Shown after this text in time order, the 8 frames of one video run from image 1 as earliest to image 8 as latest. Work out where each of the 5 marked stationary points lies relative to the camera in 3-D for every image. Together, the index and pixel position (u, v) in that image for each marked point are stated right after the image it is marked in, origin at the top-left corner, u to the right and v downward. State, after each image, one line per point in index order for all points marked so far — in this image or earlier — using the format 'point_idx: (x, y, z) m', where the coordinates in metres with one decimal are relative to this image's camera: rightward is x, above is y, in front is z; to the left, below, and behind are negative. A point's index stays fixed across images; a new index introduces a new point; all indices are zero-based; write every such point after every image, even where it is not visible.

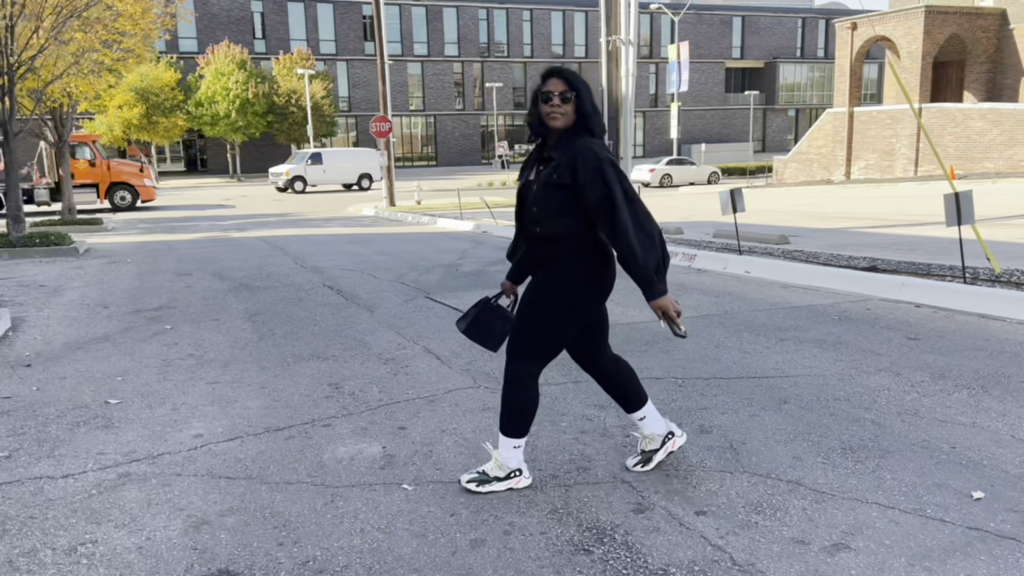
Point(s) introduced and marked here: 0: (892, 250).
0: (+5.3, +0.5, +11.5) m
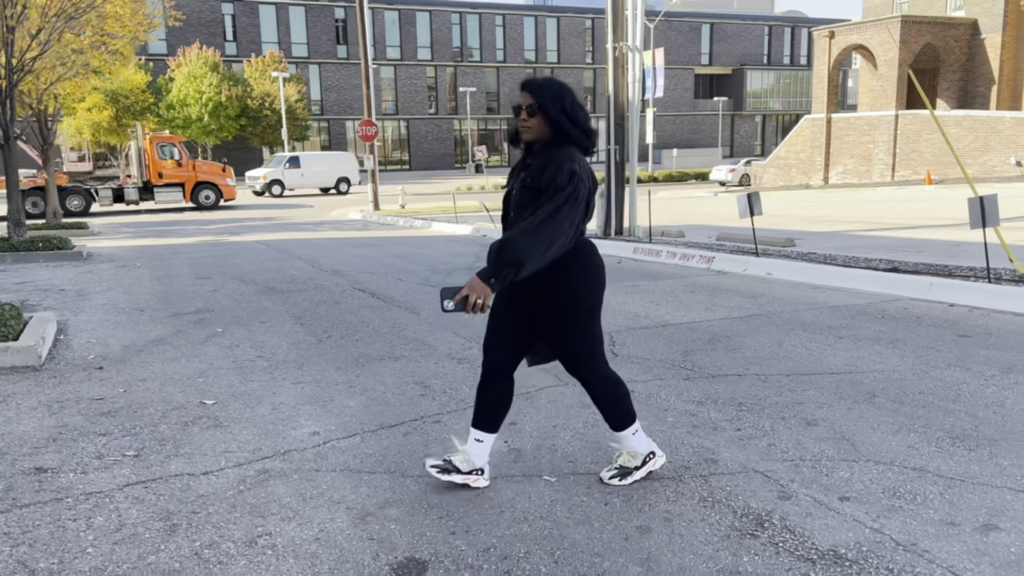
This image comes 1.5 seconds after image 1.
0: (+5.5, +0.5, +11.9) m
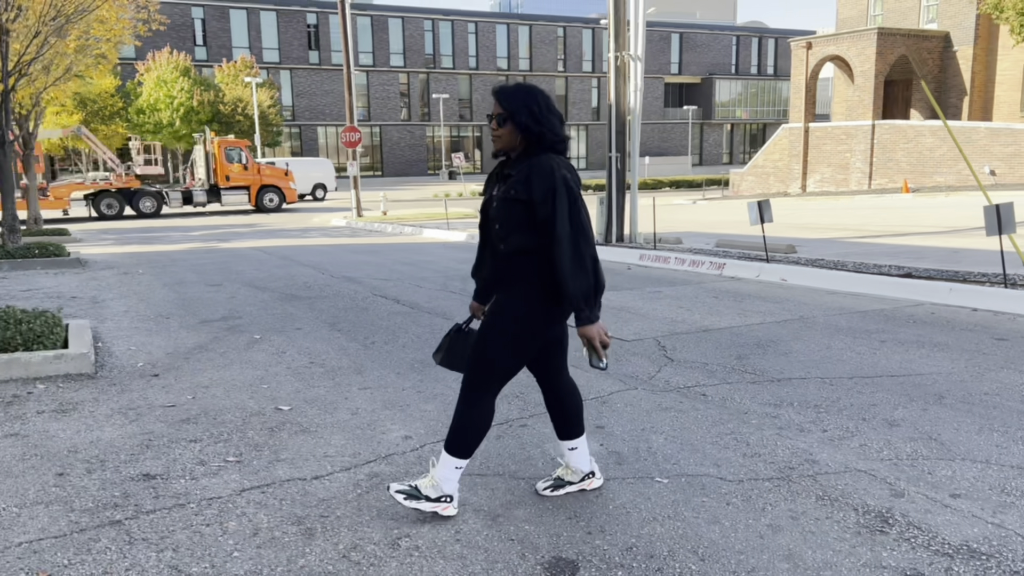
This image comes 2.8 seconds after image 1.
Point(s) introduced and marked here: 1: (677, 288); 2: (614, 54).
0: (+5.7, +0.4, +12.2) m
1: (+1.9, 0.0, +9.8) m
2: (+1.8, +4.1, +14.7) m
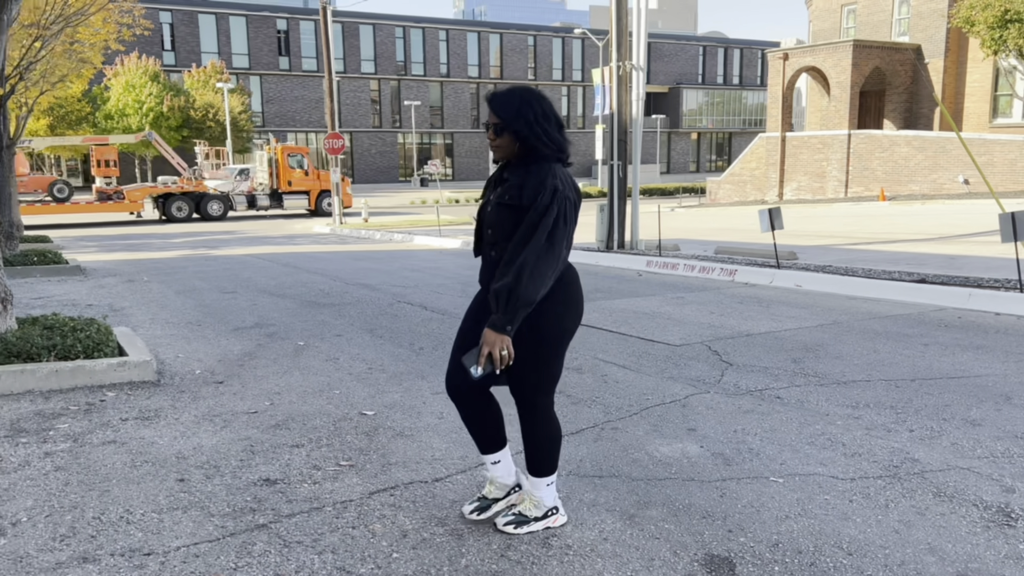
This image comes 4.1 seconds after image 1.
0: (+5.9, +0.4, +12.5) m
1: (+2.2, -0.1, +9.9) m
2: (+1.8, +4.0, +14.8) m
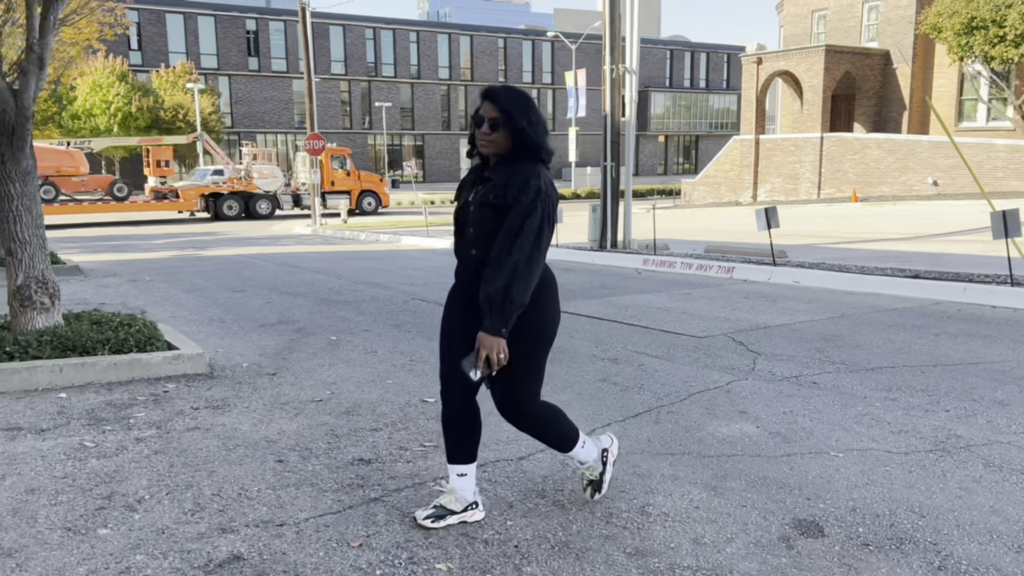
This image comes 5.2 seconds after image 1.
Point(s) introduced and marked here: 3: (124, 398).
0: (+5.9, +0.4, +13.0) m
1: (+2.3, 0.0, +10.3) m
2: (+1.8, +4.0, +15.2) m
3: (-2.4, -0.7, +5.1) m
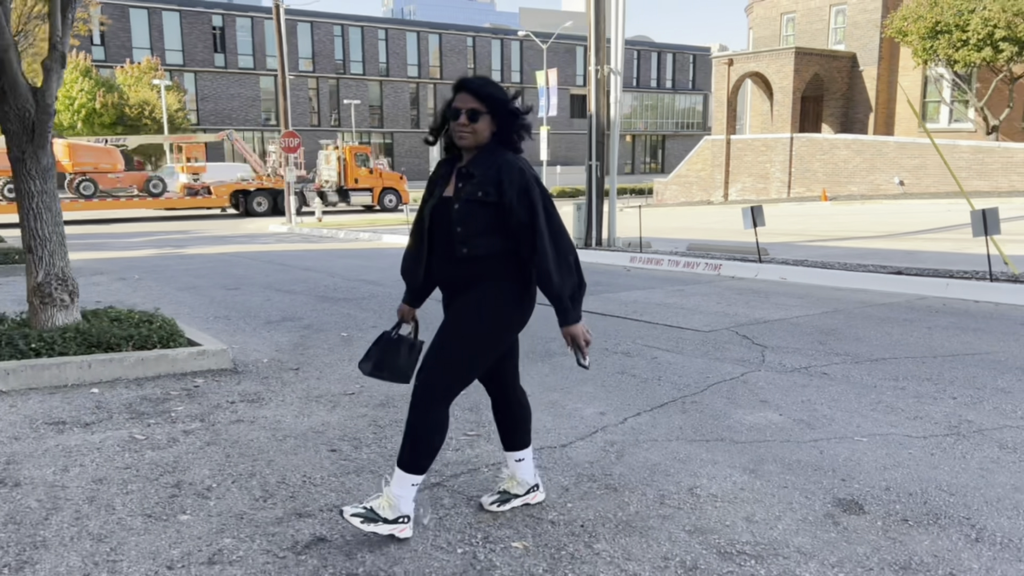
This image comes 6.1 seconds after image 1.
0: (+5.7, +0.5, +13.4) m
1: (+2.3, 0.0, +10.5) m
2: (+1.5, +4.1, +15.4) m
3: (-2.2, -0.7, +5.2) m
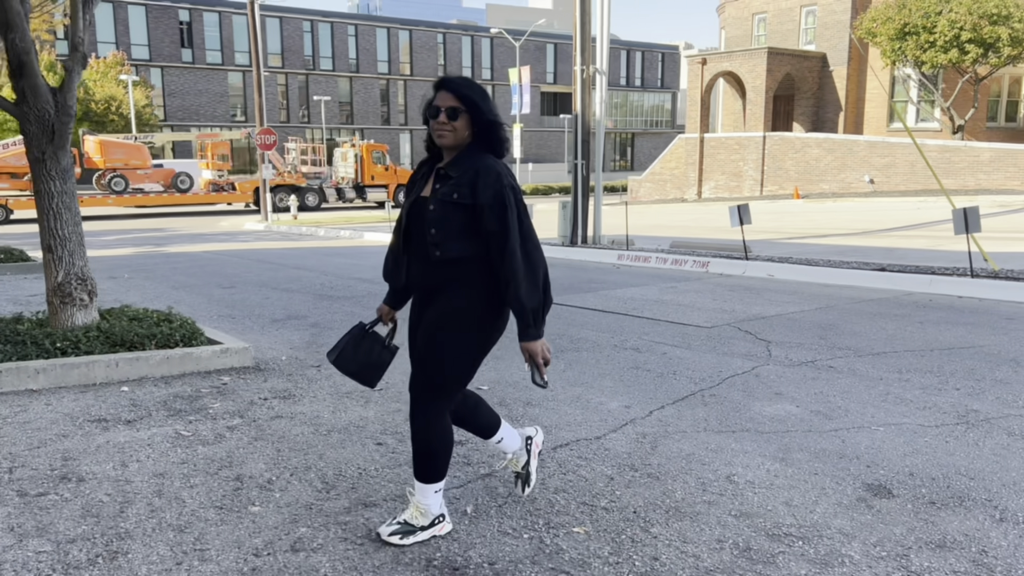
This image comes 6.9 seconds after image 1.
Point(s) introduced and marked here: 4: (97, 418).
0: (+5.6, +0.5, +13.7) m
1: (+2.3, 0.0, +10.8) m
2: (+1.3, +4.1, +15.6) m
3: (-2.0, -0.6, +5.3) m
4: (-2.3, -0.7, +4.6) m
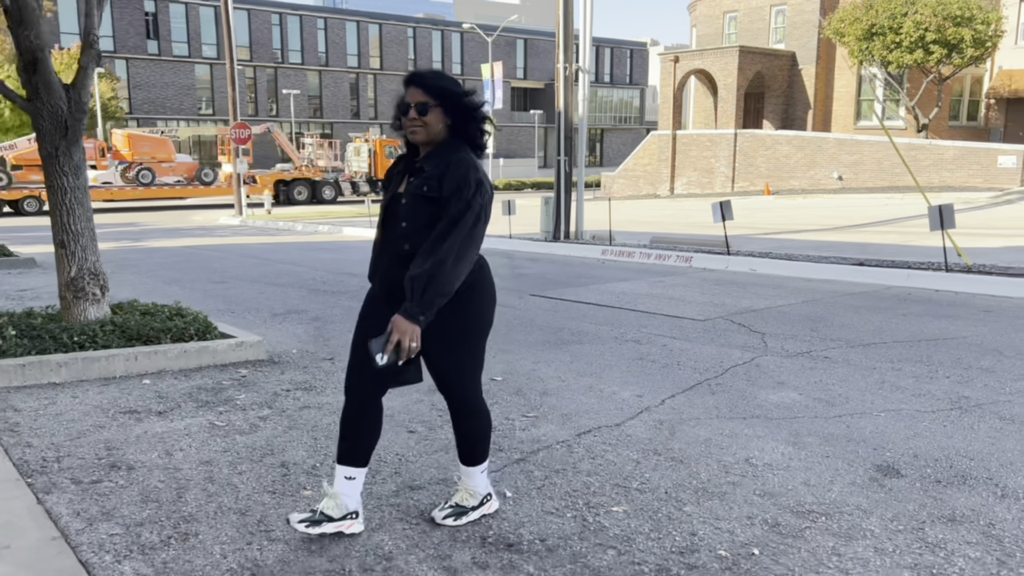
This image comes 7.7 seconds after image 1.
0: (+5.3, +0.6, +14.1) m
1: (+2.1, +0.1, +11.0) m
2: (+1.0, +4.2, +15.8) m
3: (-1.9, -0.6, +5.4) m
4: (-2.2, -0.7, +4.7) m
